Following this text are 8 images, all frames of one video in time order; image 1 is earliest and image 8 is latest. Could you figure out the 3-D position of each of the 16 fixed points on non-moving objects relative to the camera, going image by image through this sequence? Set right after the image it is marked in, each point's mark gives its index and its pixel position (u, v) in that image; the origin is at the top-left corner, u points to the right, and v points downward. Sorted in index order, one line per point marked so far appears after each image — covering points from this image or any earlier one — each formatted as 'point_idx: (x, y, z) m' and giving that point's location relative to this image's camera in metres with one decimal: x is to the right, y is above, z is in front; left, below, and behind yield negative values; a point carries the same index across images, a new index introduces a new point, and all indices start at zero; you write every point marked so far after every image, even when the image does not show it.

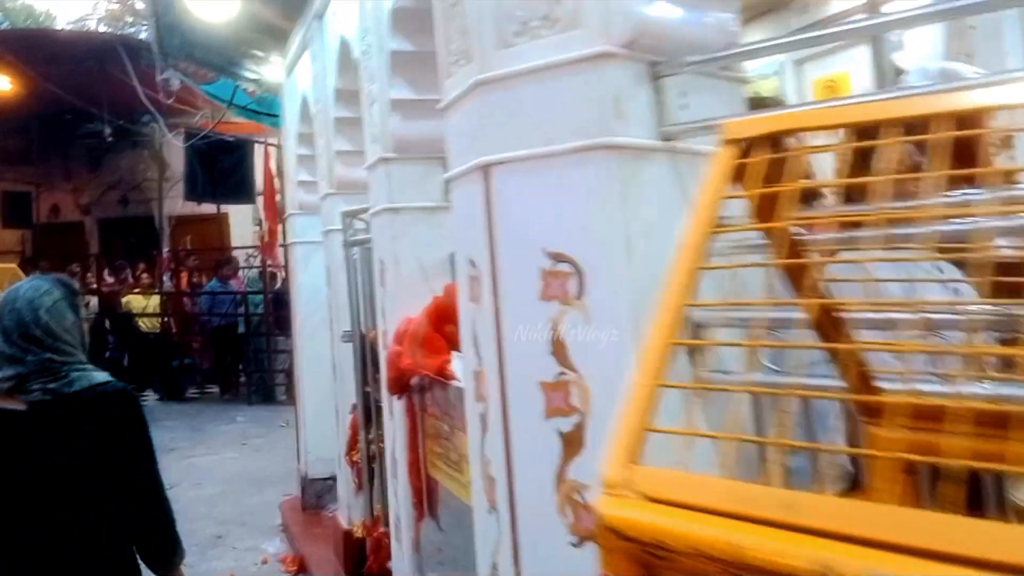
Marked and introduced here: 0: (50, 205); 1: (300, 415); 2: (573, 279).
0: (-6.4, +1.1, +13.9) m
1: (-1.0, -0.6, +5.2) m
2: (+0.1, 0.0, +1.3) m
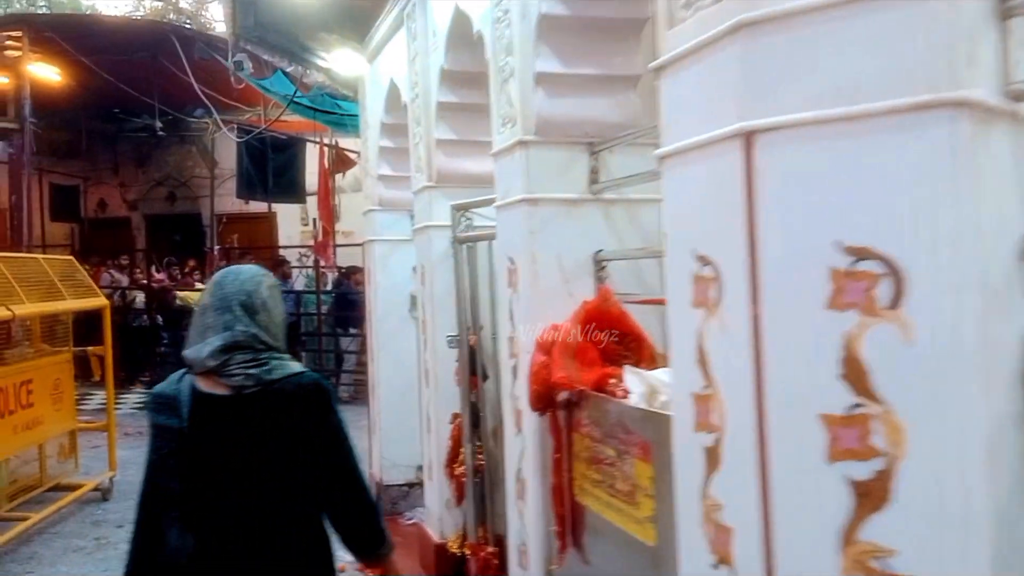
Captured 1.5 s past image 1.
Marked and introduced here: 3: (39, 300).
0: (-5.6, +1.2, +13.9) m
1: (-0.6, -0.6, +4.9) m
2: (+0.4, 0.0, +1.0) m
3: (-2.6, -0.1, +5.7) m
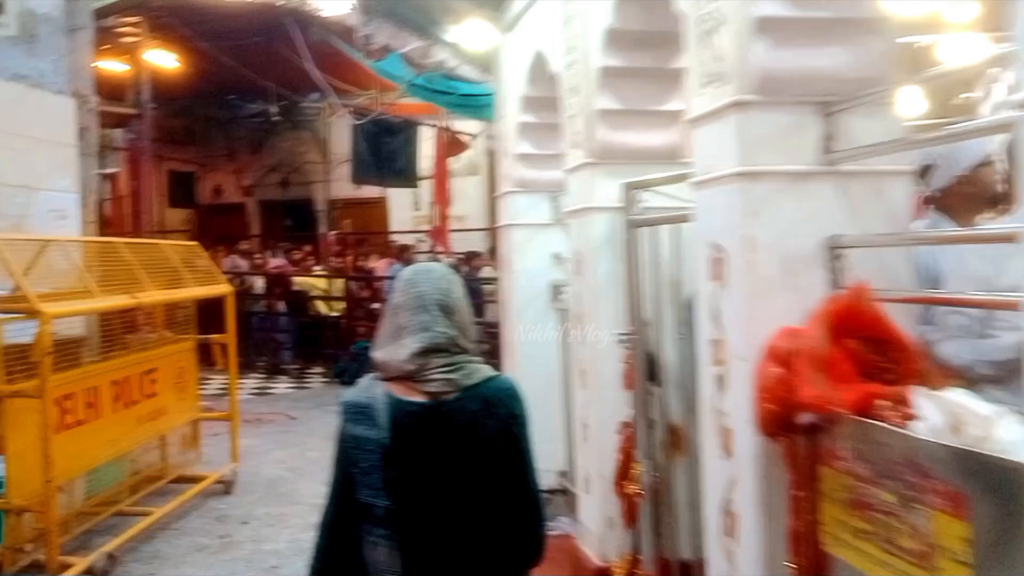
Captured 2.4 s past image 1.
0: (-4.1, +1.4, +14.0) m
1: (0.0, -0.6, +4.6) m
2: (+0.6, 0.0, +0.6) m
3: (-1.8, 0.0, +5.6) m
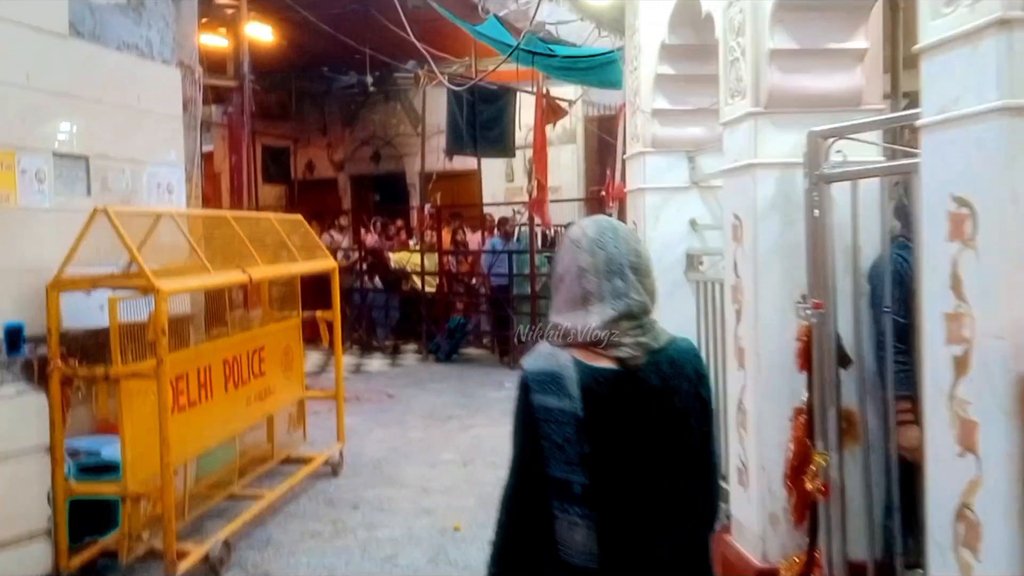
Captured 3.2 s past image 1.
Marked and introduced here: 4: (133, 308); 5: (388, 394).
0: (-2.8, +1.7, +14.0) m
1: (+0.5, -0.5, +4.3) m
2: (+0.8, 0.0, +0.3) m
3: (-1.2, +0.1, +5.4) m
4: (-1.7, -0.1, +4.5) m
5: (-1.0, -0.9, +8.5) m
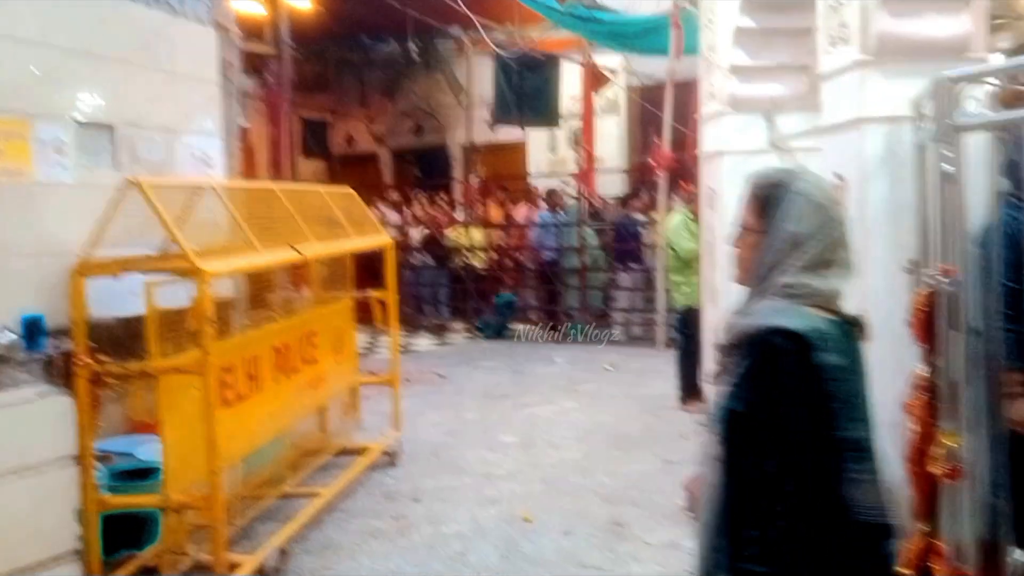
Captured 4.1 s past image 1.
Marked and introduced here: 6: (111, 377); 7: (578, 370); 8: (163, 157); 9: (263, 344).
0: (-2.2, +2.0, +13.6) m
1: (+0.8, -0.4, +3.9) m
2: (+0.9, 0.0, -0.2) m
3: (-0.9, +0.2, +5.0) m
4: (-1.4, 0.0, +4.1) m
5: (-0.6, -0.7, +8.2) m
6: (-1.4, -0.3, +3.6) m
7: (+0.5, -0.6, +7.8) m
8: (-1.6, +0.6, +4.7) m
9: (-1.1, -0.2, +4.5) m
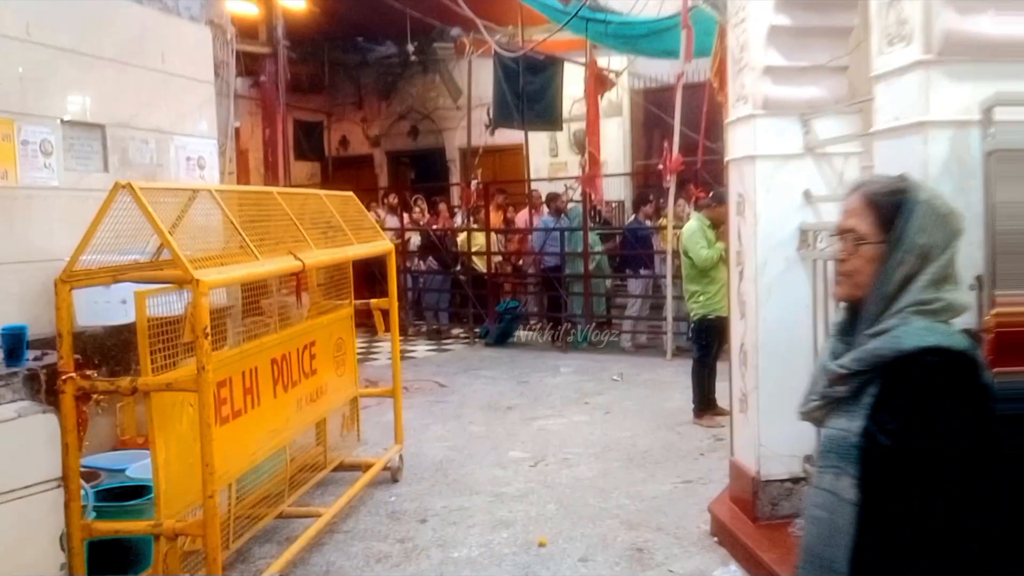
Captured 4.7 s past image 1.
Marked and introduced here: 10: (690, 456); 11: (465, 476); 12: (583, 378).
0: (-2.2, +2.0, +13.3) m
1: (+0.9, -0.4, +3.7) m
2: (+1.0, 0.0, -0.4) m
3: (-0.9, +0.2, +4.8) m
4: (-1.3, -0.1, +3.9) m
5: (-0.6, -0.7, +7.9) m
6: (-1.3, -0.3, +3.3) m
7: (+0.5, -0.7, +7.6) m
8: (-1.5, +0.6, +4.5) m
9: (-1.0, -0.3, +4.3) m
10: (+0.9, -0.8, +5.1) m
11: (-0.2, -0.9, +5.1) m
12: (+0.5, -0.7, +7.7) m
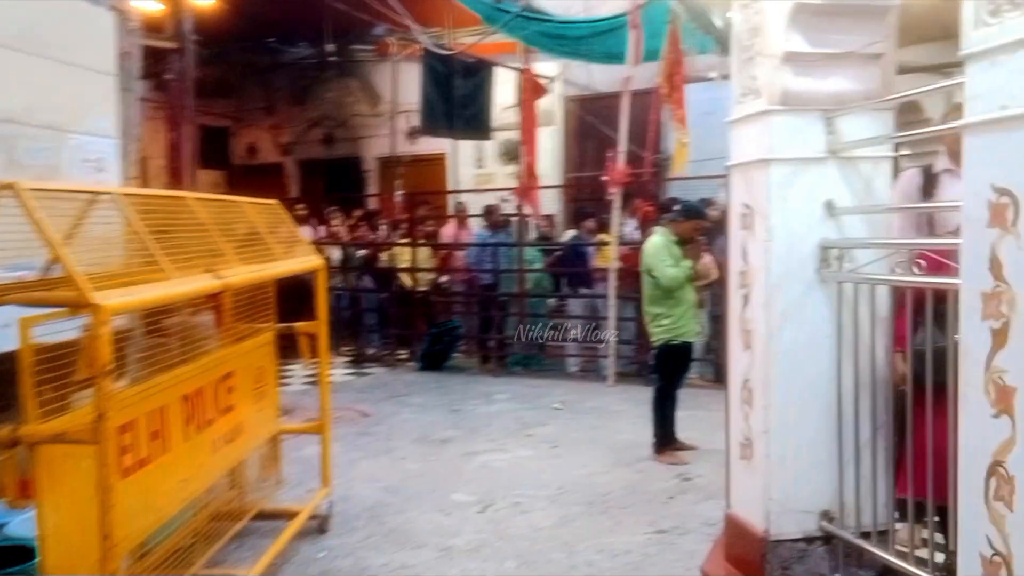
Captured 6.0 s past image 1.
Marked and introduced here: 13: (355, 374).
0: (-3.2, +1.8, +12.5) m
1: (+0.8, -0.5, +3.2) m
2: (+1.3, 0.0, -0.9) m
3: (-1.1, +0.1, +4.1) m
4: (-1.4, -0.1, +3.2) m
5: (-1.1, -0.9, +7.3) m
6: (-1.4, -0.4, +2.6) m
7: (+0.1, -0.8, +7.0) m
8: (-1.7, +0.5, +3.7) m
9: (-1.2, -0.4, +3.6) m
10: (+0.6, -0.9, +4.5) m
11: (-0.5, -1.0, +4.5) m
12: (+0.1, -0.8, +7.1) m
13: (-1.3, -0.7, +8.7) m
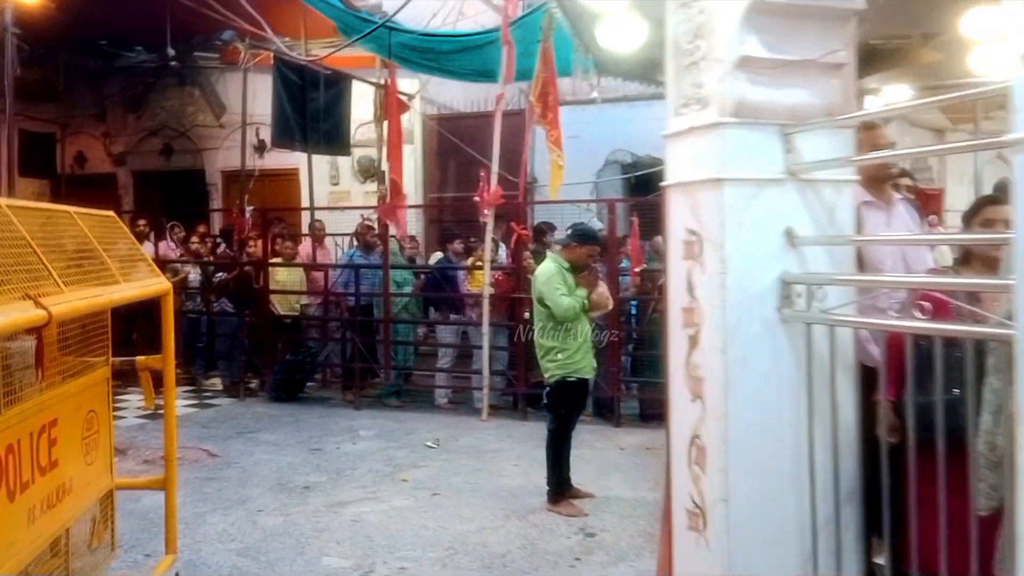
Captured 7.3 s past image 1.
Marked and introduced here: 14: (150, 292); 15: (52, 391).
0: (-4.8, +1.5, +11.4) m
1: (+0.6, -0.6, +2.7) m
2: (+1.7, -0.1, -1.2) m
3: (-1.4, 0.0, +3.4) m
4: (-1.6, -0.2, +2.3) m
5: (-1.9, -1.0, +6.5) m
6: (-1.5, -0.5, +1.8) m
7: (-0.7, -1.0, +6.4) m
8: (-2.0, +0.4, +2.9) m
9: (-1.5, -0.5, +2.8) m
10: (+0.2, -1.1, +4.0) m
11: (-0.9, -1.2, +3.8) m
12: (-0.8, -1.0, +6.5) m
13: (-2.4, -0.9, +7.8) m
14: (-1.3, 0.0, +3.7) m
15: (-1.6, -0.4, +3.5) m
